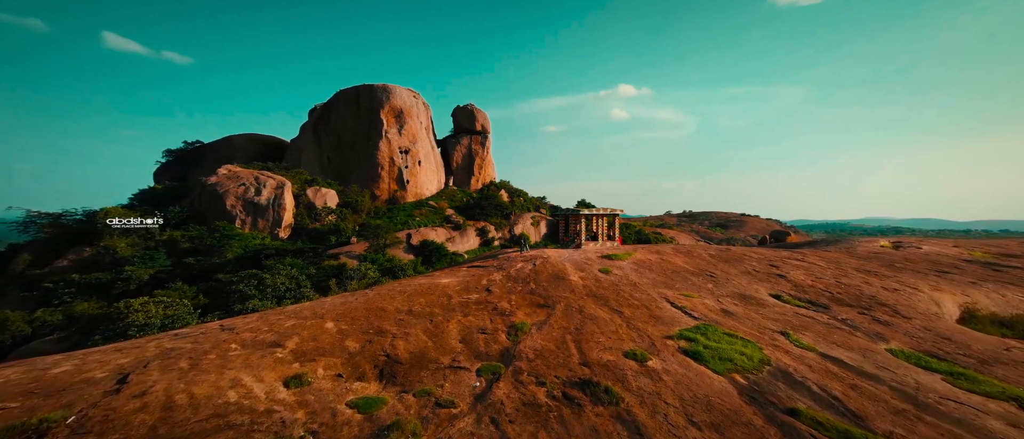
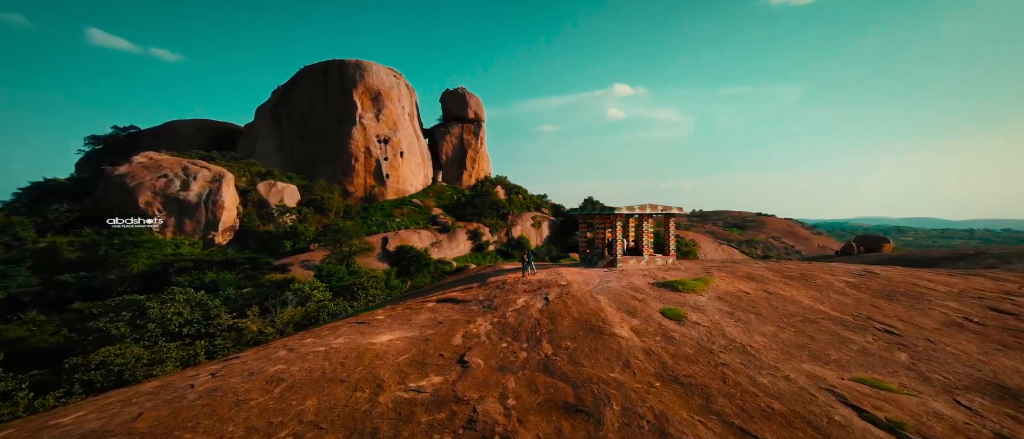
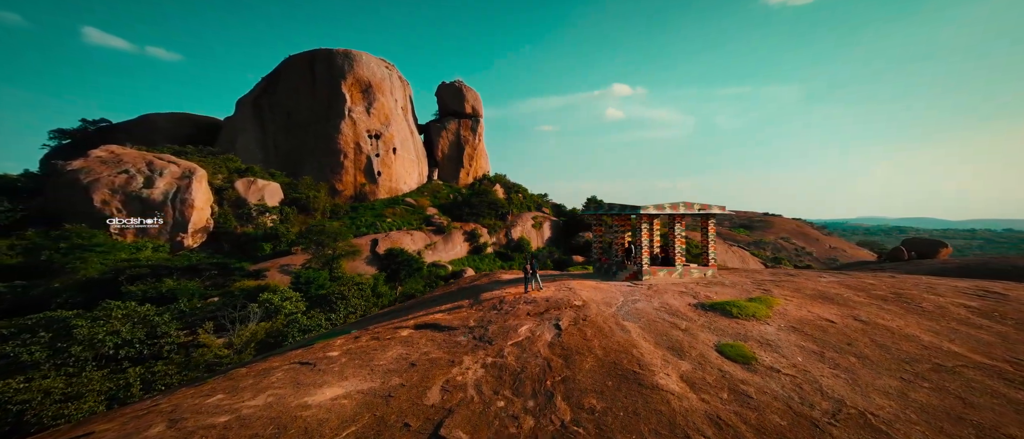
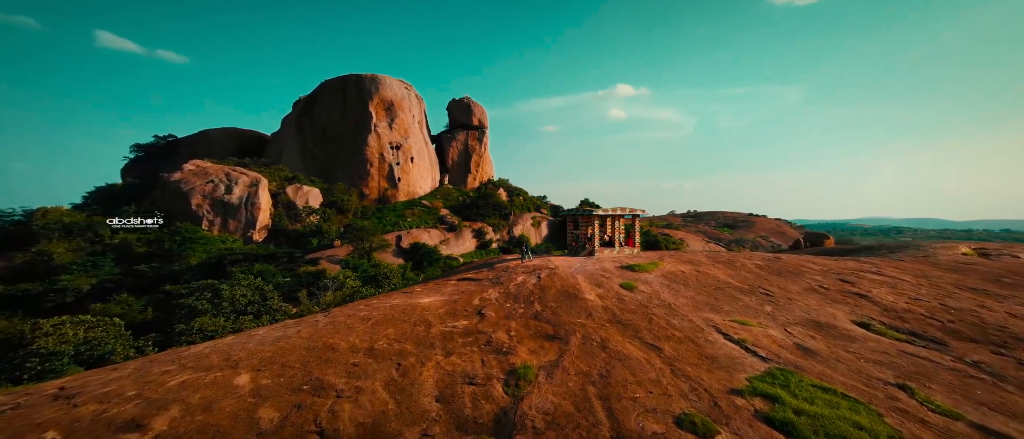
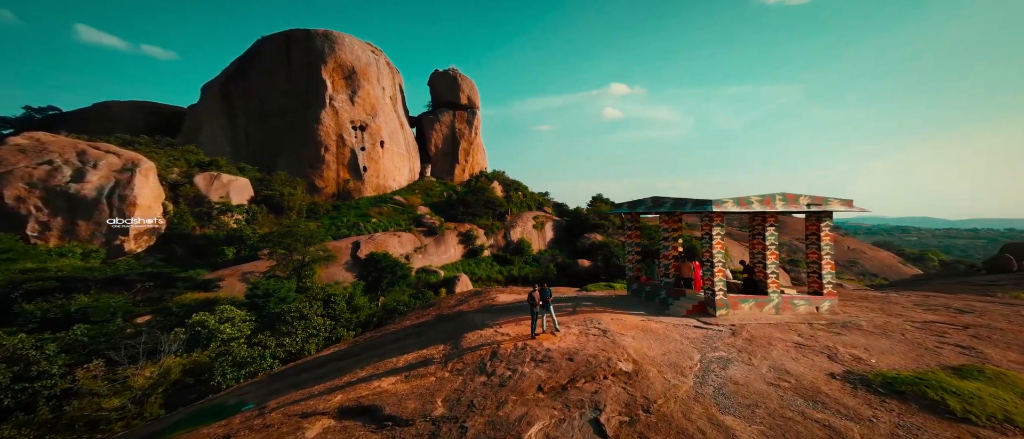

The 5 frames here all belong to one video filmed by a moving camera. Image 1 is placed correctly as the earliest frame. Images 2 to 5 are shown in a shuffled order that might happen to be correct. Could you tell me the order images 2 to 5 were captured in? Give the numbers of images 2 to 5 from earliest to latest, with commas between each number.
4, 2, 3, 5
